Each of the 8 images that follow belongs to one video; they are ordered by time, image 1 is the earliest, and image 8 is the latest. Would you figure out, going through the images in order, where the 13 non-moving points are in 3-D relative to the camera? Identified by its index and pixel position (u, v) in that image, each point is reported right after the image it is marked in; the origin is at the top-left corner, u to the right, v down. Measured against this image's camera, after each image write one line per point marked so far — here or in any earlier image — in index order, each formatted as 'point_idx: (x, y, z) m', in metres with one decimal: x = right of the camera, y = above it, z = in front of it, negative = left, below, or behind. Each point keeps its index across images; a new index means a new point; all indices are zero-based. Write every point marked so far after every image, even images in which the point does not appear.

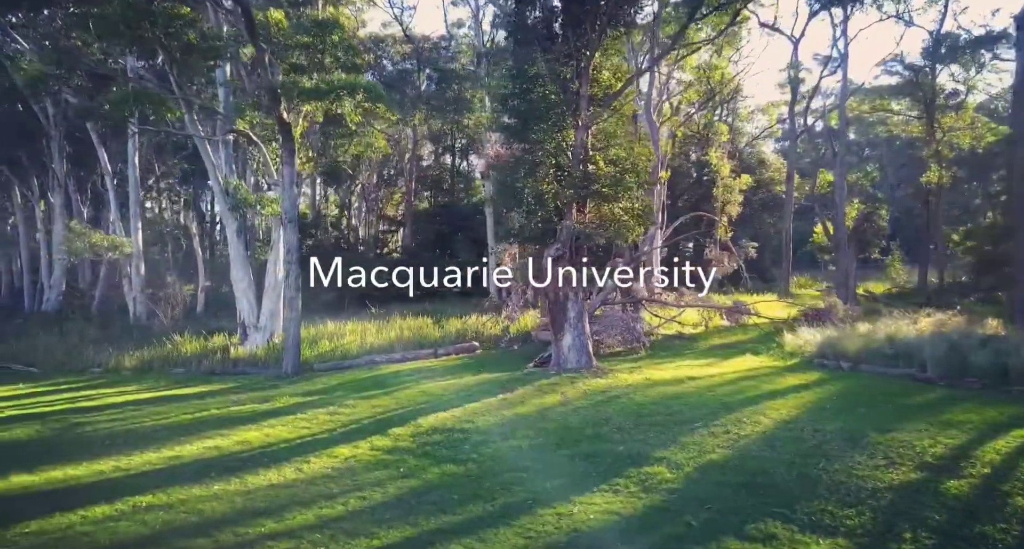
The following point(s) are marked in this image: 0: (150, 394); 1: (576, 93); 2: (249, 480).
0: (-5.5, -1.8, +12.3) m
1: (+0.8, +2.2, +10.1) m
2: (-1.8, -1.4, +5.7) m
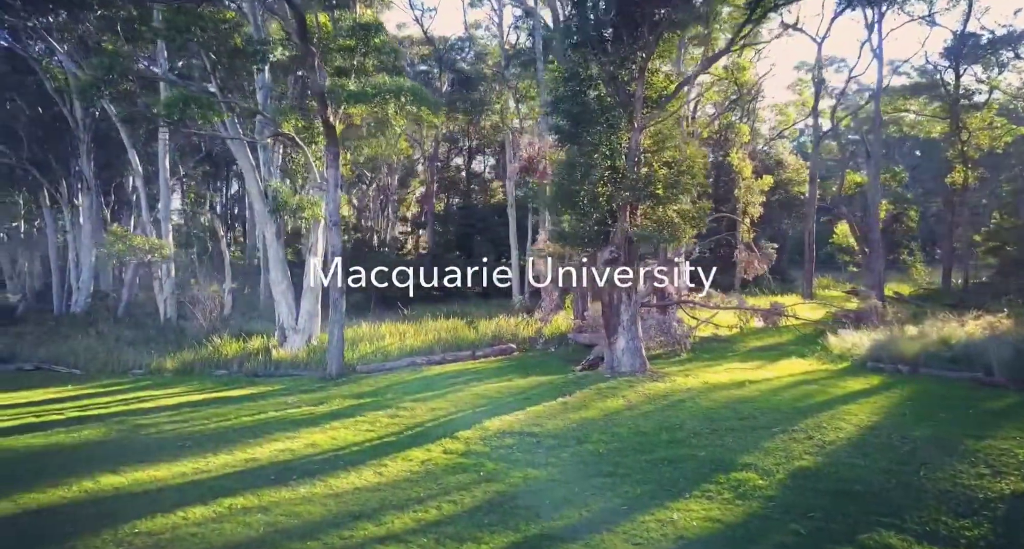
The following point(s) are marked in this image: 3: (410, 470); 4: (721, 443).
0: (-4.7, -1.8, +12.4) m
1: (+1.5, +2.2, +10.1) m
2: (-1.2, -1.4, +5.7) m
3: (-0.7, -1.4, +6.0) m
4: (+1.5, -1.2, +5.9) m
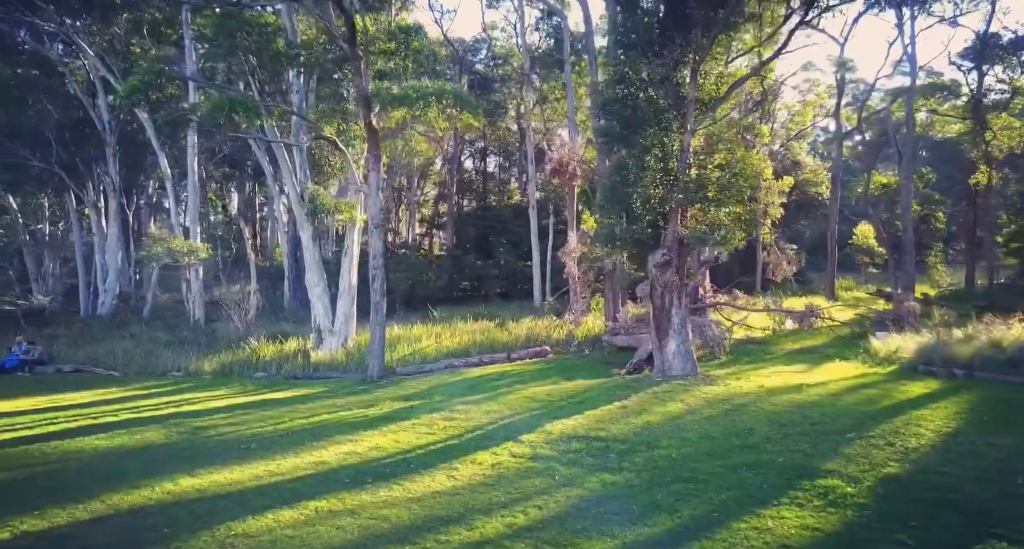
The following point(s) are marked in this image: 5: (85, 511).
0: (-4.1, -1.9, +12.5) m
1: (+2.1, +2.1, +10.1) m
2: (-0.7, -1.5, +5.7) m
3: (-0.2, -1.4, +6.0) m
4: (+2.0, -1.2, +5.8) m
5: (-2.5, -1.4, +5.0) m
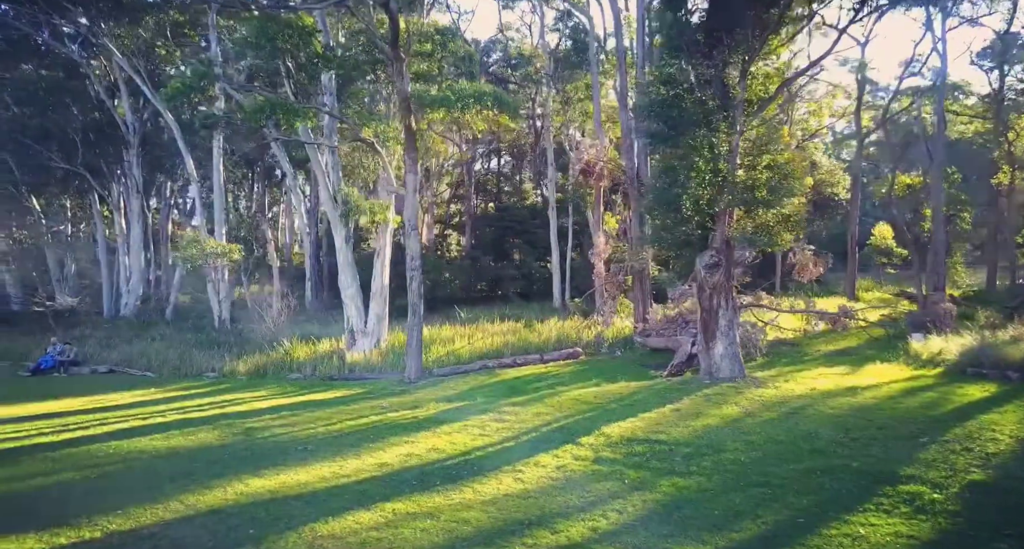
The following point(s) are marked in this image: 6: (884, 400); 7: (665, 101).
0: (-3.5, -1.9, +12.6) m
1: (+2.7, +2.1, +10.0) m
2: (-0.2, -1.5, +5.7) m
3: (+0.3, -1.5, +6.0) m
4: (+2.5, -1.2, +5.8) m
5: (-2.1, -1.4, +5.0) m
6: (+3.6, -1.2, +8.0) m
7: (+1.9, +2.1, +10.2) m
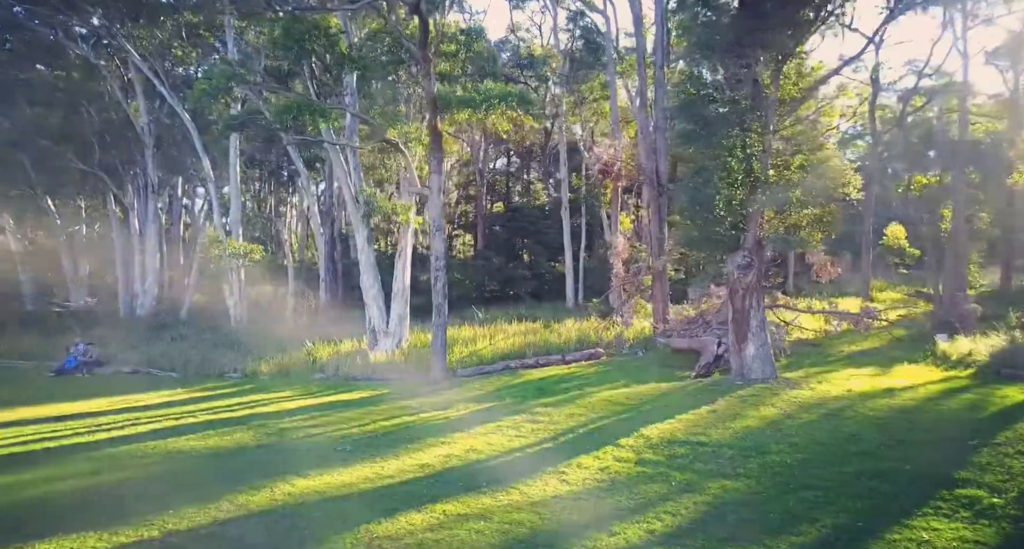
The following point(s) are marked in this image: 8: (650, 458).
0: (-3.0, -1.9, +12.6) m
1: (+3.1, +2.1, +10.0) m
2: (+0.1, -1.5, +5.7) m
3: (+0.6, -1.5, +6.0) m
4: (+2.8, -1.3, +5.7) m
5: (-1.8, -1.4, +5.0) m
6: (+4.0, -1.2, +8.0) m
7: (+2.3, +2.1, +10.2) m
8: (+1.1, -1.4, +6.5) m
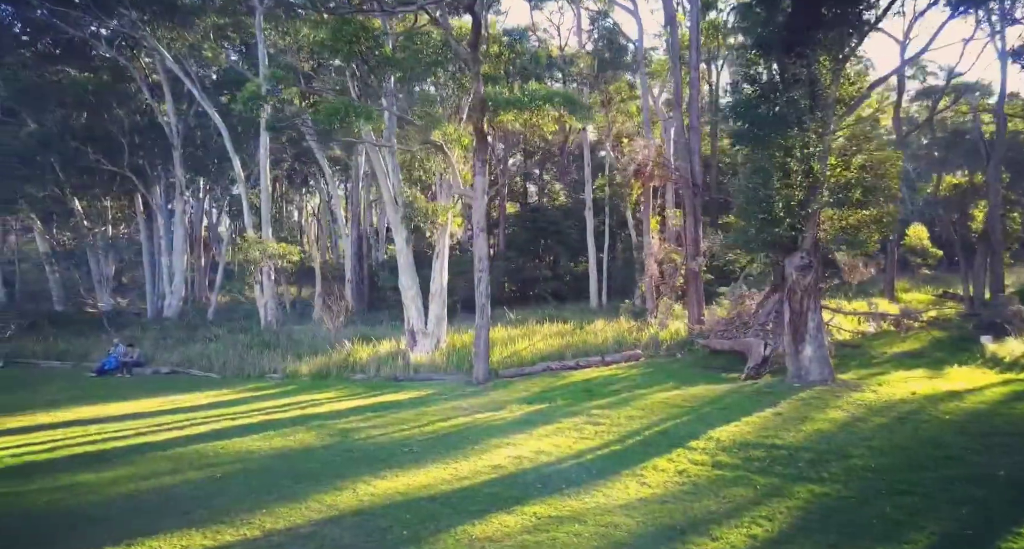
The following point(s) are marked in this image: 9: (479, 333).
0: (-2.3, -1.9, +12.6) m
1: (+3.7, +2.1, +9.9) m
2: (+0.7, -1.5, +5.7) m
3: (+1.2, -1.5, +6.0) m
4: (+3.4, -1.3, +5.6) m
5: (-1.2, -1.5, +5.0) m
6: (+4.6, -1.2, +7.9) m
7: (+3.0, +2.1, +10.1) m
8: (+1.7, -1.4, +6.4) m
9: (-0.6, -1.0, +14.9) m
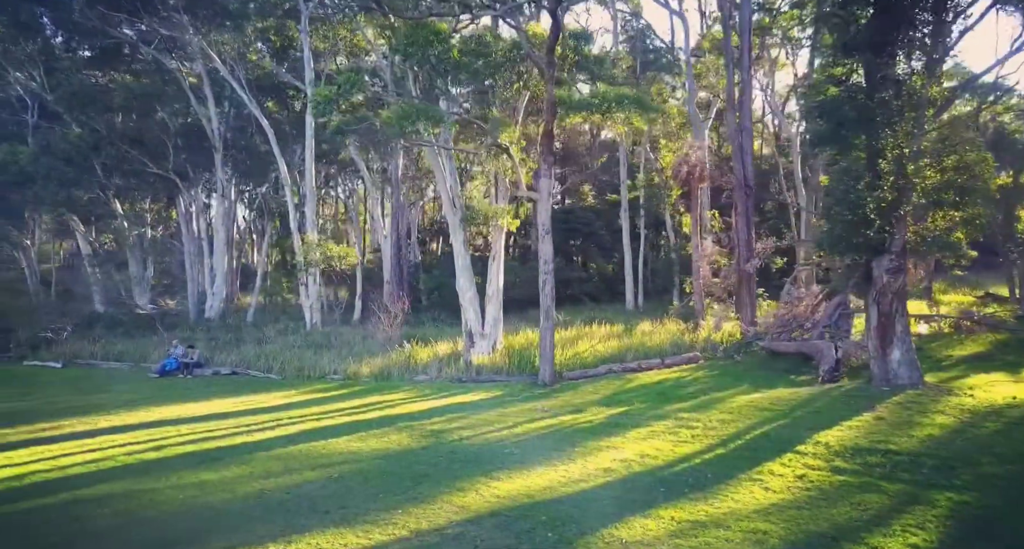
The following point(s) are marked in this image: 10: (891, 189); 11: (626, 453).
0: (-1.2, -2.0, +12.7) m
1: (+4.7, +2.1, +9.7) m
2: (+1.5, -1.5, +5.6) m
3: (+2.0, -1.5, +5.9) m
4: (+4.2, -1.3, +5.5) m
5: (-0.4, -1.5, +5.0) m
6: (+5.5, -1.3, +7.7) m
7: (+4.0, +2.1, +10.0) m
8: (+2.5, -1.5, +6.3) m
9: (+0.6, -1.1, +14.9) m
10: (+4.4, +1.0, +9.5) m
11: (+1.0, -1.6, +7.4) m
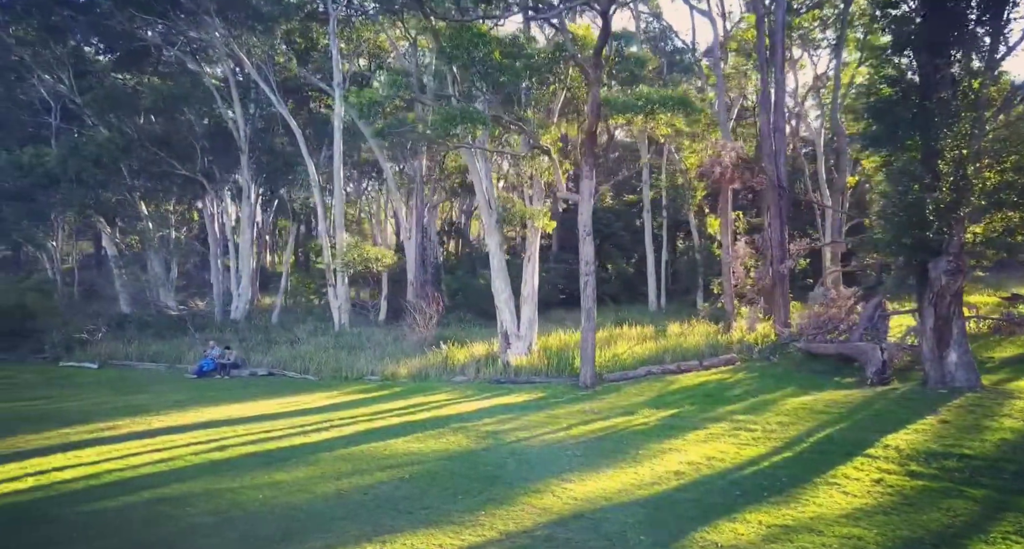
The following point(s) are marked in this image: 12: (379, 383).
0: (-0.5, -2.0, +12.7) m
1: (+5.4, +2.0, +9.6) m
2: (+2.1, -1.5, +5.6) m
3: (+2.6, -1.5, +5.8) m
4: (+4.8, -1.3, +5.4) m
5: (+0.1, -1.5, +5.0) m
6: (+6.1, -1.3, +7.5) m
7: (+4.6, +2.1, +9.9) m
8: (+3.1, -1.5, +6.3) m
9: (+1.4, -1.1, +14.9) m
10: (+5.0, +1.0, +9.4) m
11: (+1.6, -1.6, +7.4) m
12: (-2.7, -2.3, +17.7) m
